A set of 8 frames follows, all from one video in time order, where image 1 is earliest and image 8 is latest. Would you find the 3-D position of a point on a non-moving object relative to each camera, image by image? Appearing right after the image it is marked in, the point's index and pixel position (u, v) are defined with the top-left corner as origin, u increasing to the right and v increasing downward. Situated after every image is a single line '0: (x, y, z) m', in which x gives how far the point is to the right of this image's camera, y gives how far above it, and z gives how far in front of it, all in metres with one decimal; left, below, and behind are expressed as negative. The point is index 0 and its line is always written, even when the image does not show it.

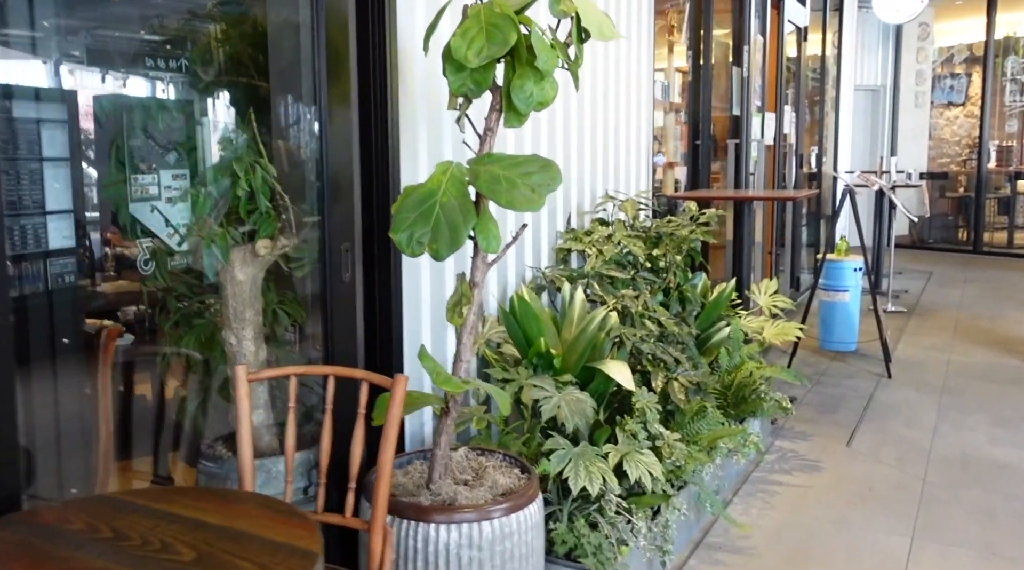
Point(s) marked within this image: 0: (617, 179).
0: (+0.5, +0.4, +4.0) m
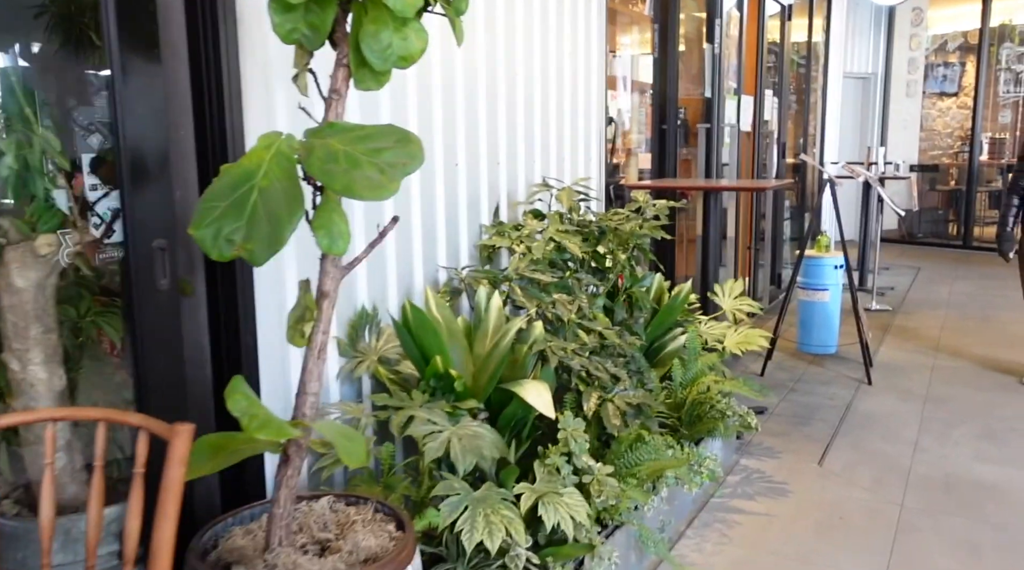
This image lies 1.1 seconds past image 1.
0: (+0.2, +0.4, +3.5) m
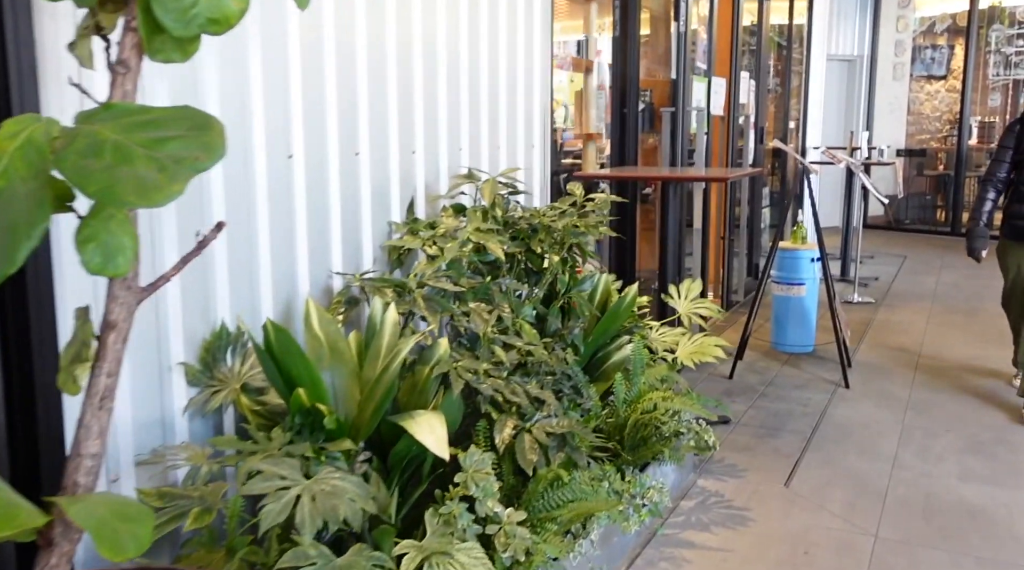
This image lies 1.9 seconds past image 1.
0: (-0.1, +0.4, +3.1) m
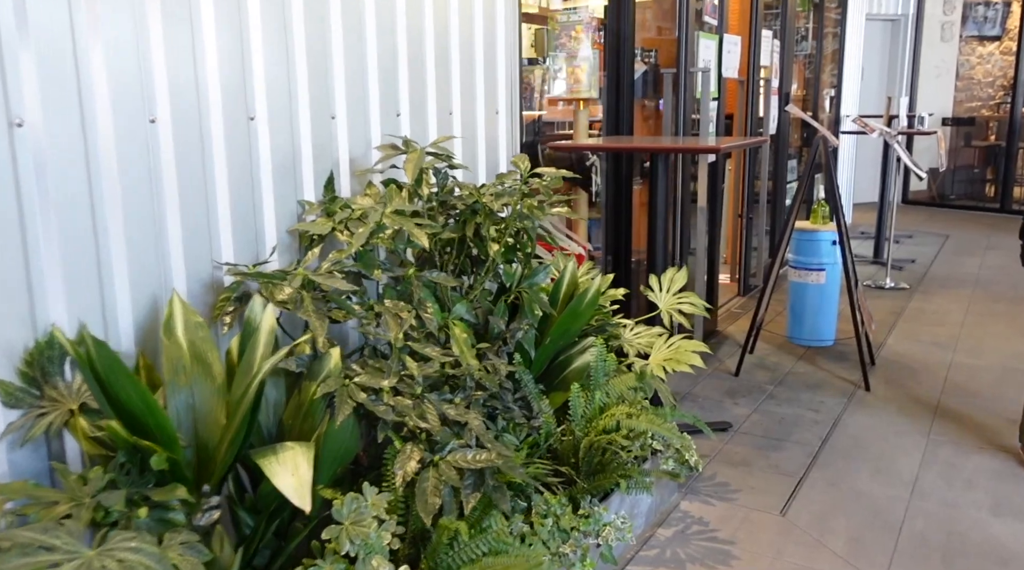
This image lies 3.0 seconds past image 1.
0: (-0.2, +0.5, +2.6) m
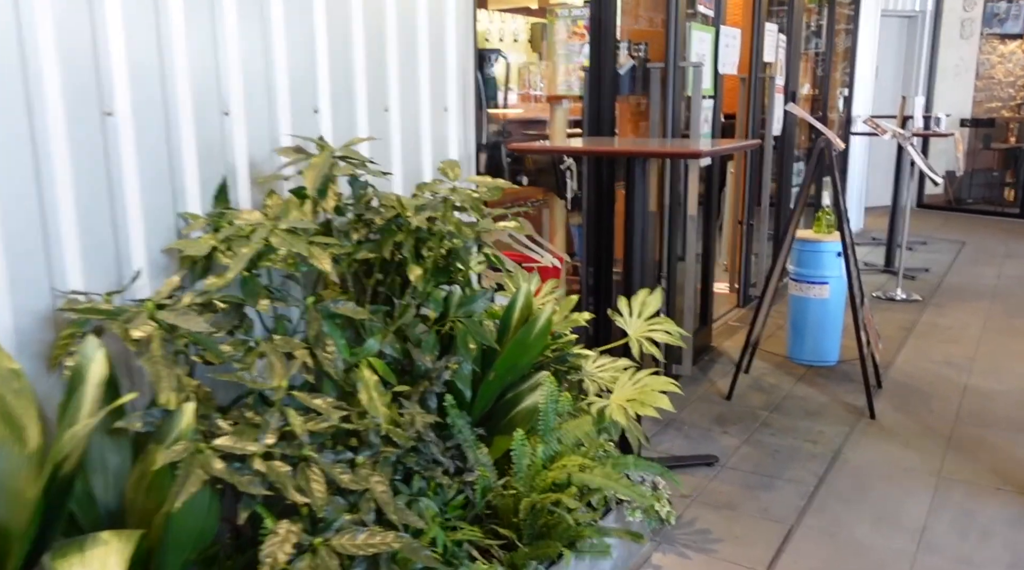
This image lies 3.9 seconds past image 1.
0: (-0.3, +0.4, +2.3) m
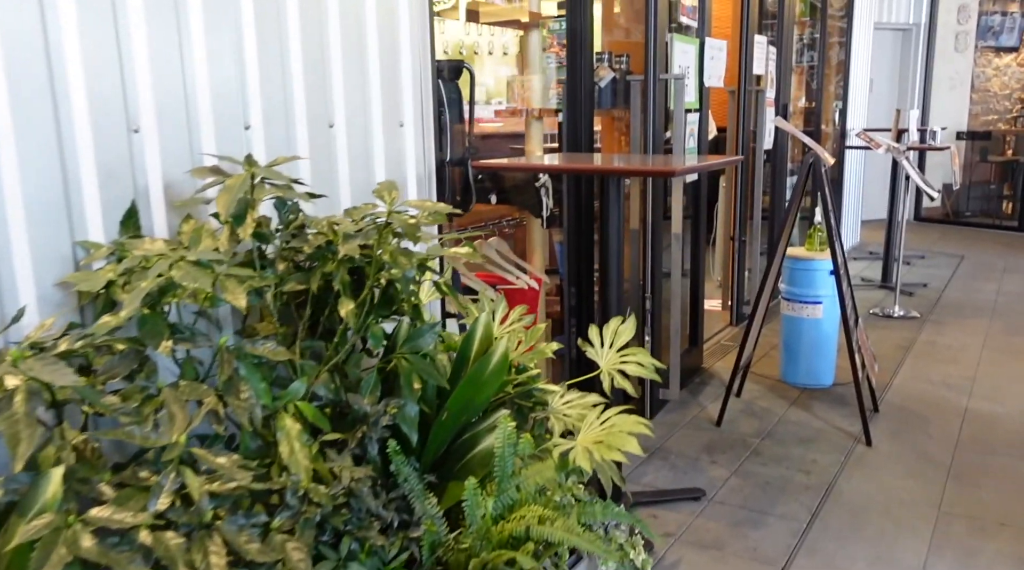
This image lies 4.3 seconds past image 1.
0: (-0.4, +0.3, +2.1) m
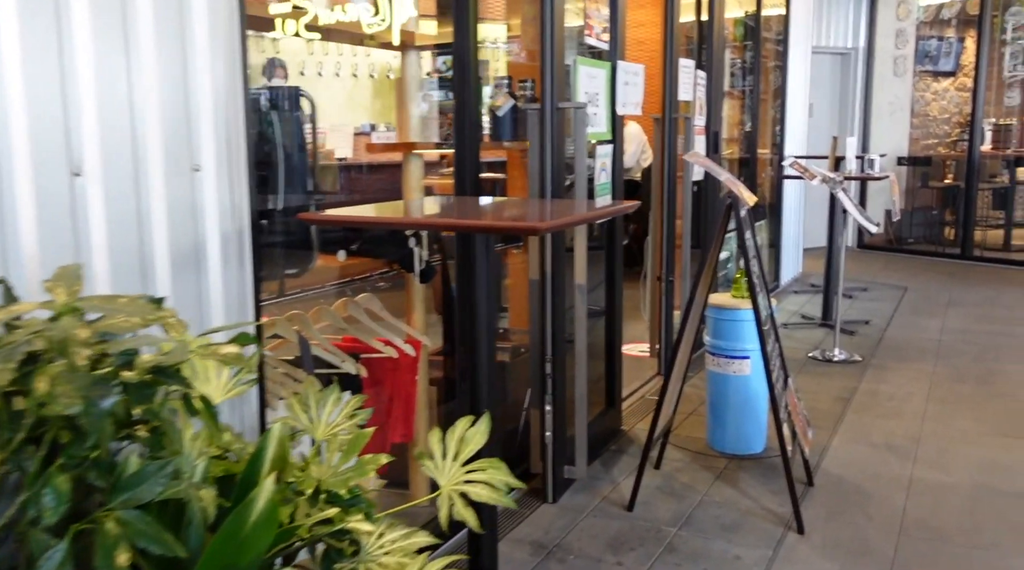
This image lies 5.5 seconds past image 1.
0: (-0.8, +0.2, +1.6) m
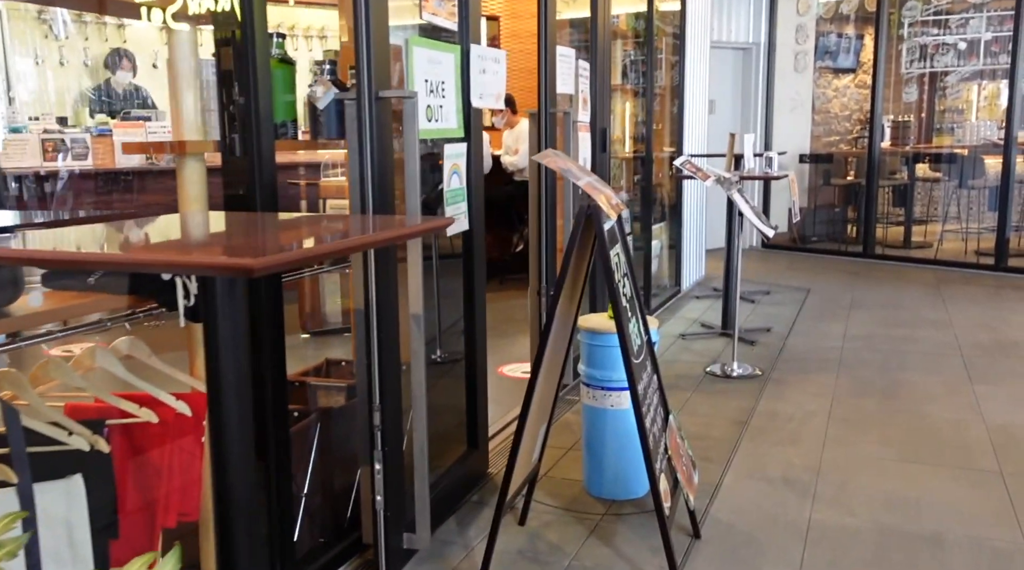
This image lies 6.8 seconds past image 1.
0: (-1.1, 0.0, +0.9) m
